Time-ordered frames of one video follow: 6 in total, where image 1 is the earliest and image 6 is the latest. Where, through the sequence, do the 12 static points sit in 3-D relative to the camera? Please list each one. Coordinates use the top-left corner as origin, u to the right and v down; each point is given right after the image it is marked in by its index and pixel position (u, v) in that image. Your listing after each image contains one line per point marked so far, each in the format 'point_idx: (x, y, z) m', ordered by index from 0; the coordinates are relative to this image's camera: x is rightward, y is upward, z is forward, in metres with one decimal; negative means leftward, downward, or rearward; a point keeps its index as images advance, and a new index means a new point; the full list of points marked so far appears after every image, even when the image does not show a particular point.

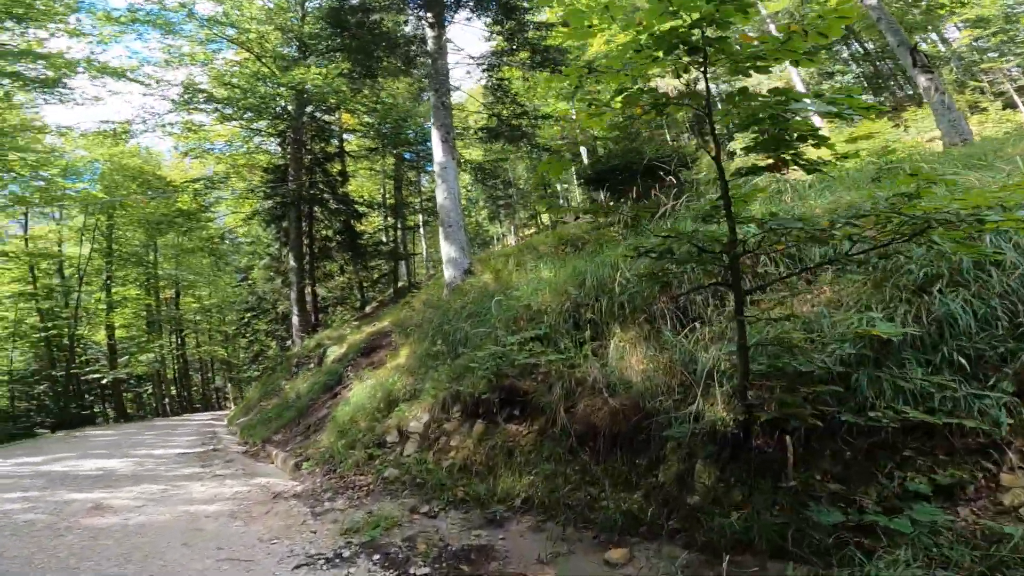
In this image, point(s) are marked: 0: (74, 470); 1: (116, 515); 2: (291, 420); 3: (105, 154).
0: (-6.0, -2.5, +7.4) m
1: (-3.3, -1.9, +4.5) m
2: (-4.0, -2.3, +10.1) m
3: (-13.9, +4.8, +19.3) m
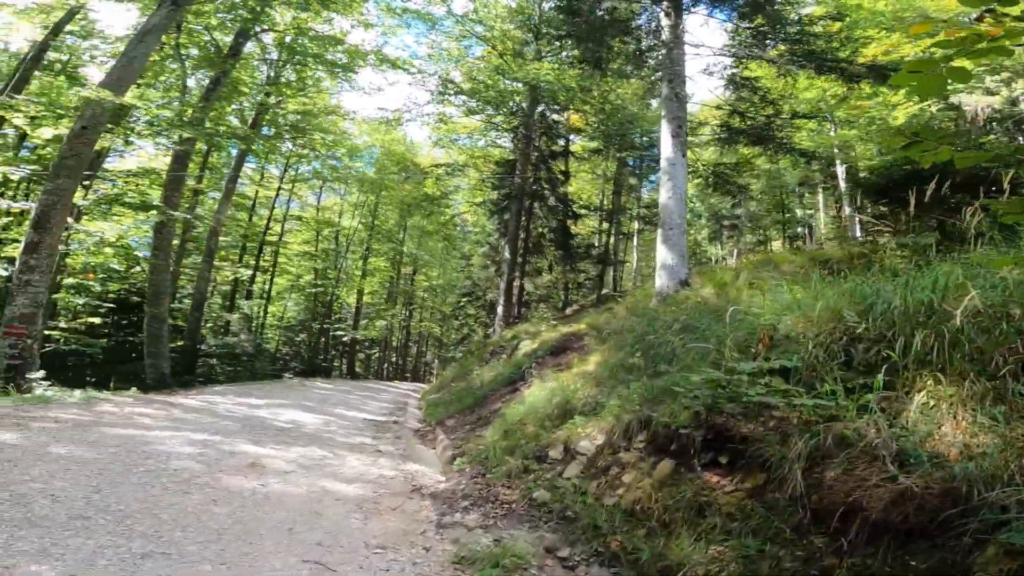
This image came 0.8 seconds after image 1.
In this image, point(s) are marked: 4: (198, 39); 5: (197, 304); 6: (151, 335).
0: (-3.7, -1.9, +8.4) m
1: (-2.1, -1.6, +4.6) m
2: (-0.8, -2.1, +10.1) m
3: (-5.5, +6.0, +22.2) m
4: (-6.9, +5.4, +11.5) m
5: (-8.9, -0.4, +15.8) m
6: (-7.9, -1.0, +12.3) m
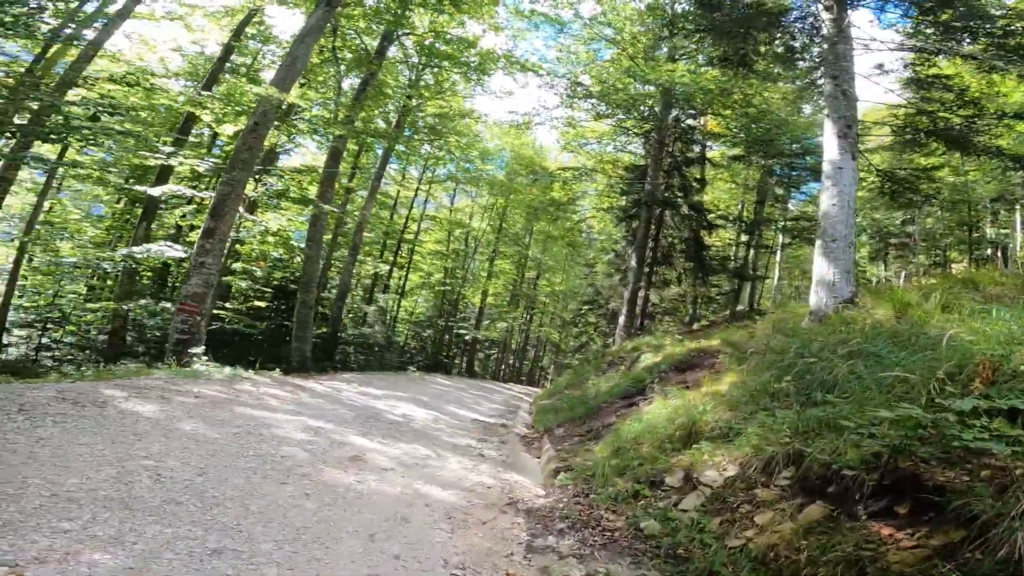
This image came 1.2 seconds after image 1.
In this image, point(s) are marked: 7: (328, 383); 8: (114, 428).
0: (-2.0, -1.8, +8.7) m
1: (-1.3, -1.6, +4.7) m
2: (+1.2, -2.3, +9.8) m
3: (-0.2, +5.9, +22.6) m
4: (-4.0, +5.6, +12.5) m
5: (-5.3, -0.1, +17.1) m
6: (-5.2, -0.7, +13.5) m
7: (-3.6, -1.8, +10.9) m
8: (-2.7, -1.0, +3.7) m
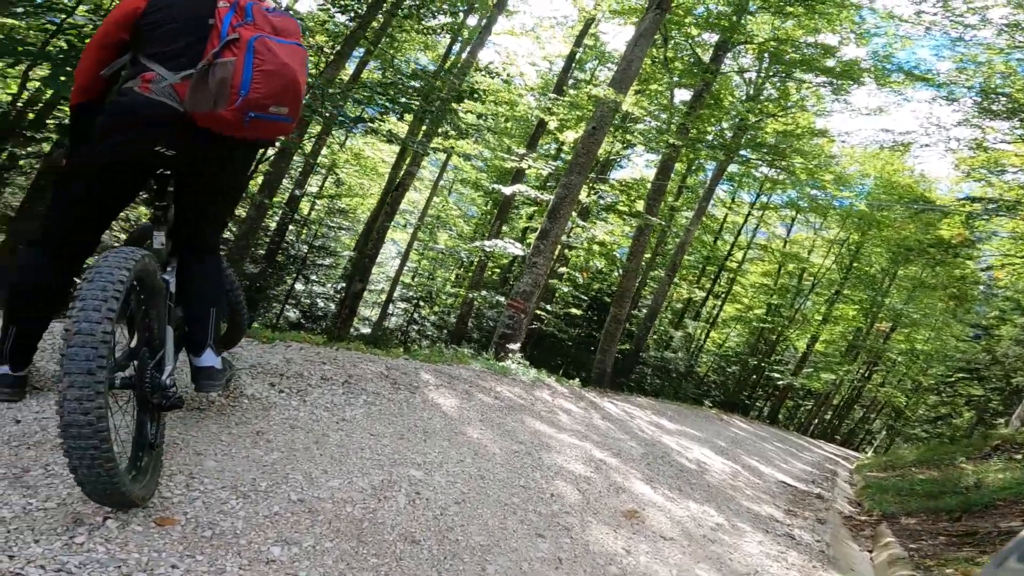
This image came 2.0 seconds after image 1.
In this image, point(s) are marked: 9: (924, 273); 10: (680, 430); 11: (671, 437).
0: (+2.3, -2.3, +7.7) m
1: (+0.8, -1.8, +3.9) m
2: (+5.4, -3.2, +6.9) m
3: (+12.3, +4.0, +18.5) m
4: (+3.8, +5.1, +12.0) m
5: (+4.2, -0.8, +16.6) m
6: (+2.3, -1.1, +13.4) m
7: (+2.1, -2.2, +10.4) m
8: (-0.7, -0.9, +3.8) m
9: (+14.3, +0.5, +19.0) m
10: (+3.1, -2.6, +10.1) m
11: (+2.6, -2.3, +8.9) m
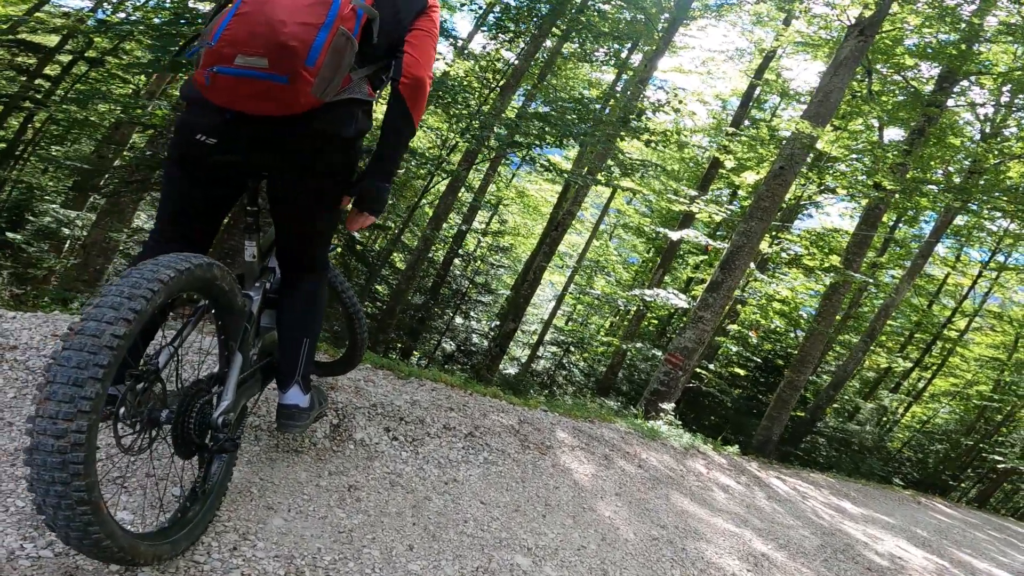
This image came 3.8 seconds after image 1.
0: (+3.9, -3.1, +6.1) m
1: (+1.5, -2.2, +2.9) m
2: (+6.7, -4.1, +4.4) m
3: (+17.0, +1.7, +14.0) m
4: (+7.2, +3.8, +10.2) m
5: (+8.4, -2.5, +14.1) m
6: (+5.7, -2.4, +11.7) m
7: (+4.5, -3.2, +8.7) m
8: (+0.1, -1.2, +3.3) m
9: (+18.8, -2.0, +13.7) m
10: (+5.4, -3.6, +8.2) m
11: (+4.6, -3.3, +7.2) m
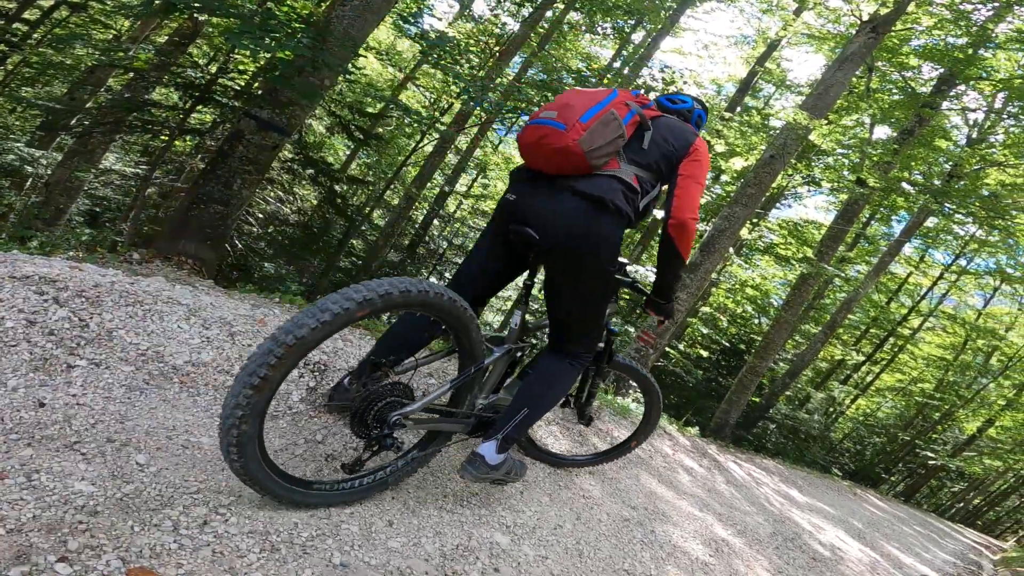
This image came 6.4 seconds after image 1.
0: (+3.5, -3.0, +6.3) m
1: (+1.3, -2.1, +3.0) m
2: (+6.2, -4.4, +4.9) m
3: (+16.5, +1.2, +14.6) m
4: (+7.1, +3.8, +10.2) m
5: (+7.6, -2.3, +14.5) m
6: (+5.0, -2.1, +11.9) m
7: (+3.9, -3.0, +9.0) m
8: (0.0, -1.0, +3.3) m
9: (+18.0, -2.6, +14.6) m
10: (+4.8, -3.5, +8.5) m
11: (+4.1, -3.2, +7.5) m
